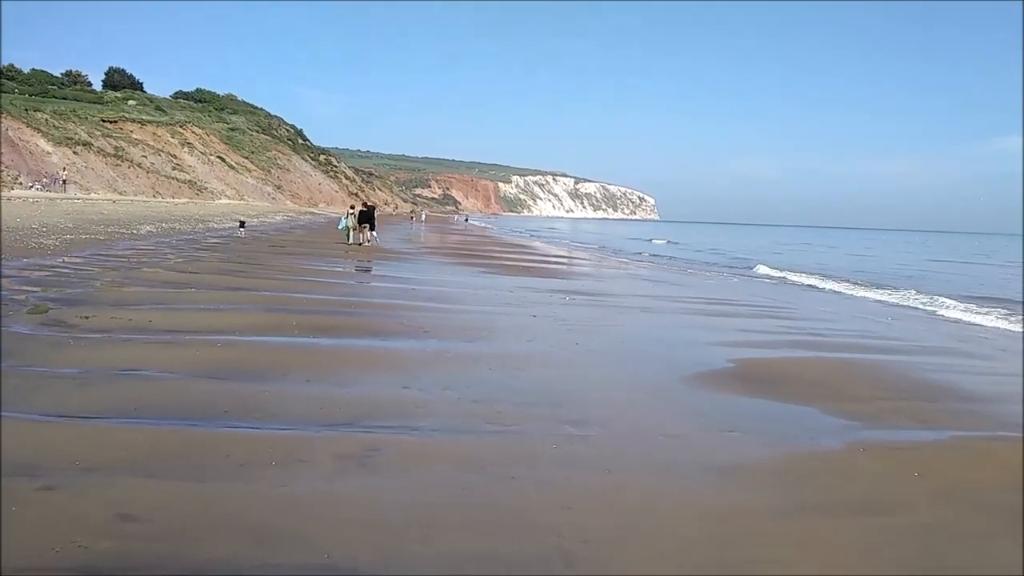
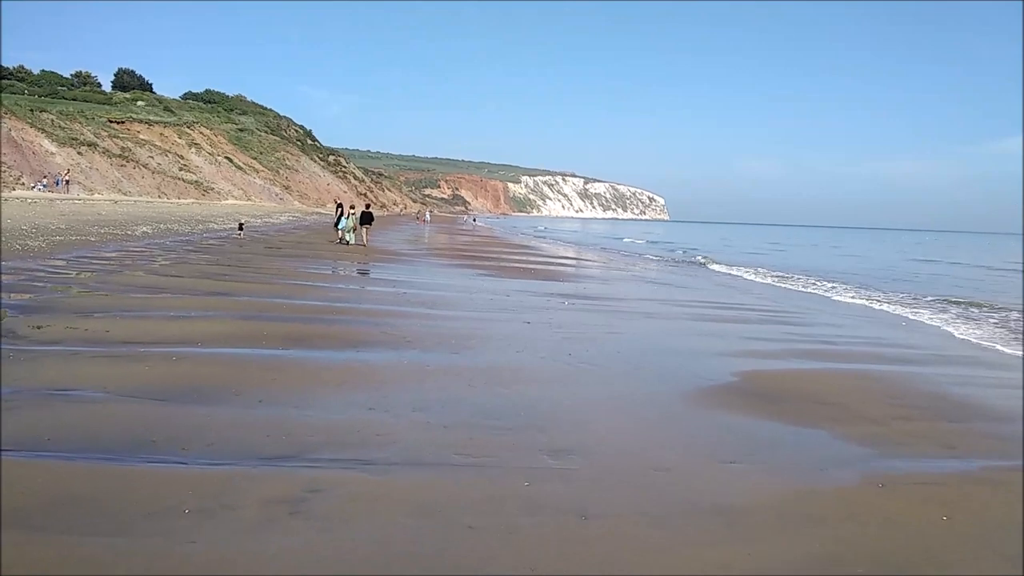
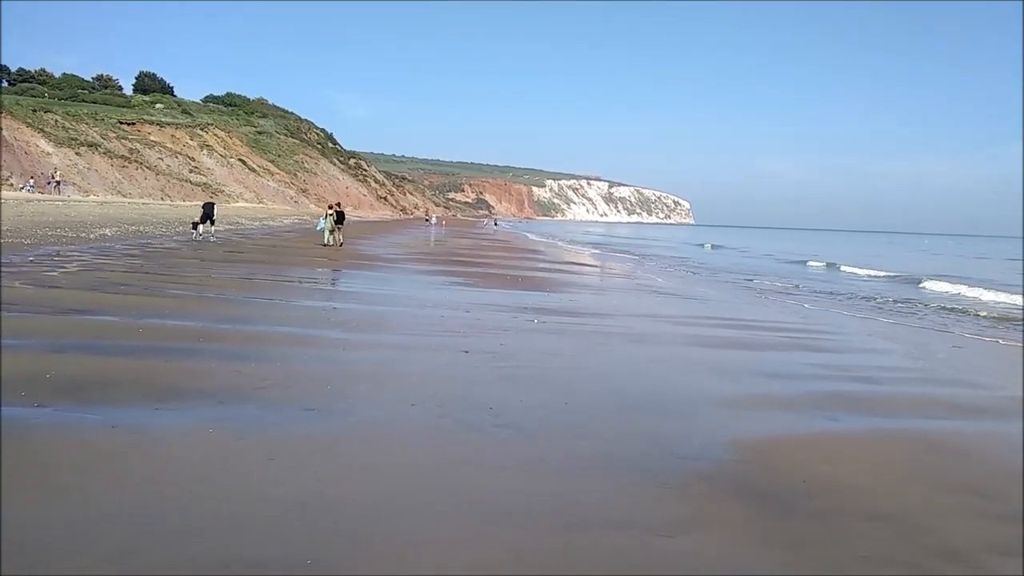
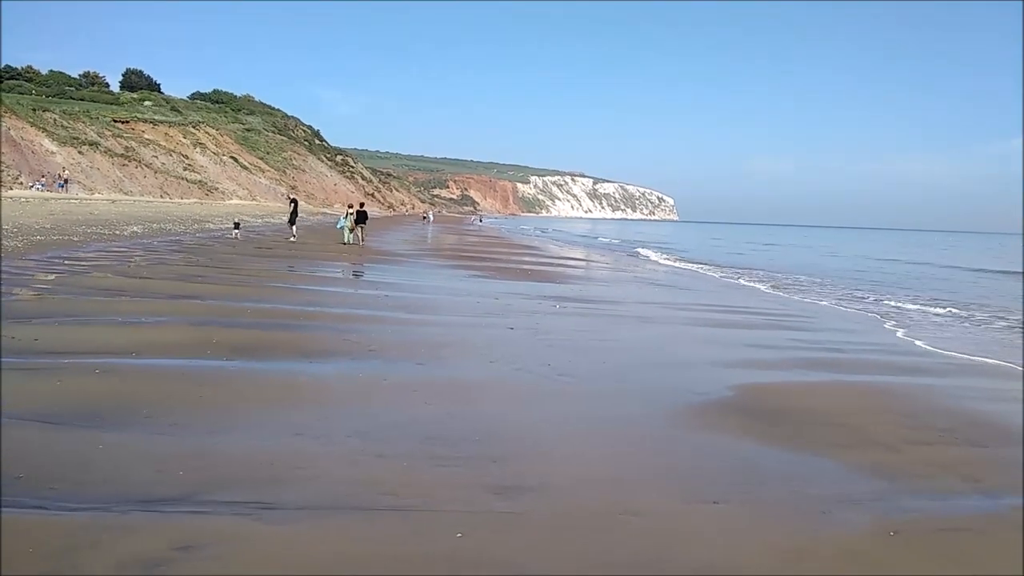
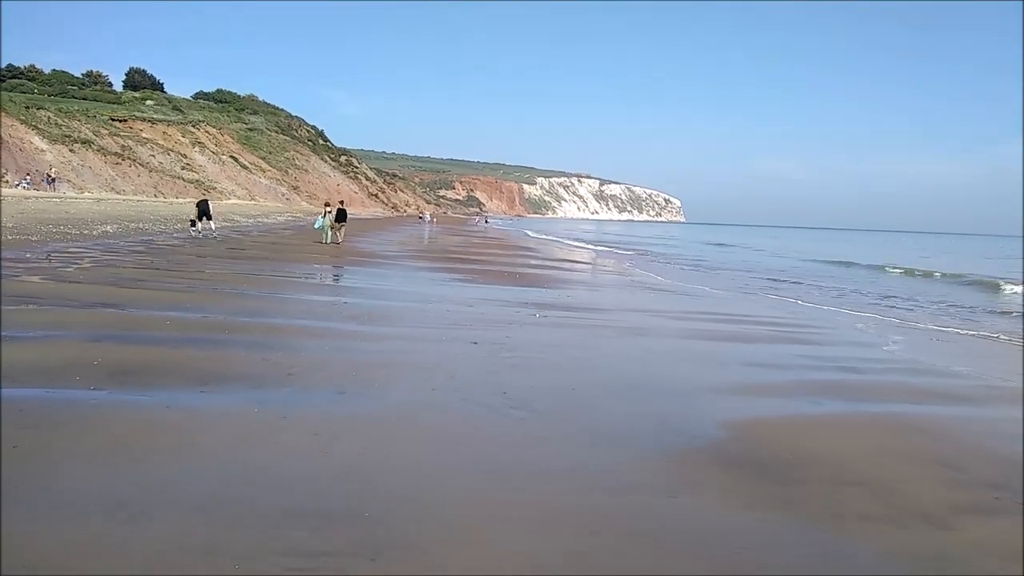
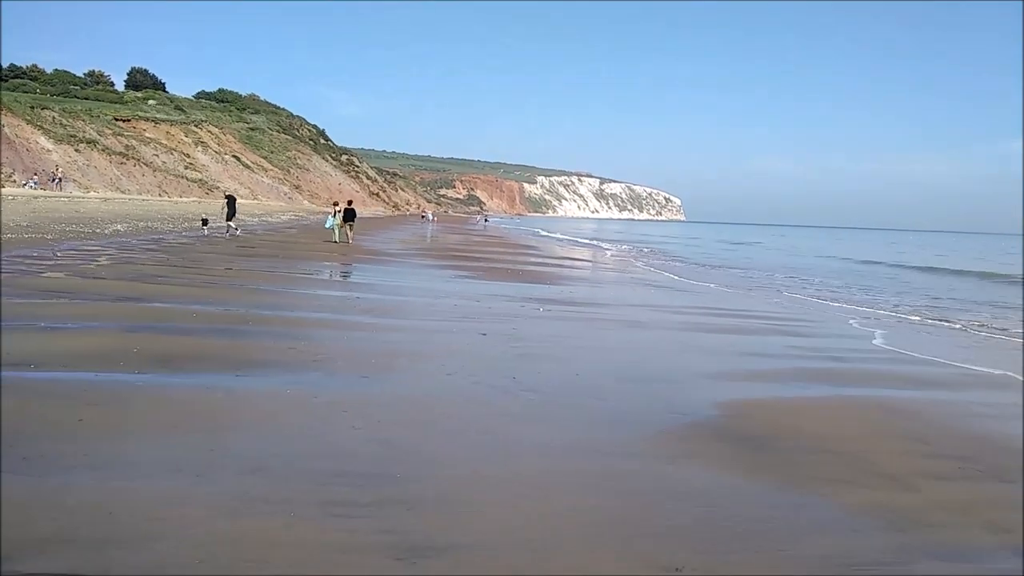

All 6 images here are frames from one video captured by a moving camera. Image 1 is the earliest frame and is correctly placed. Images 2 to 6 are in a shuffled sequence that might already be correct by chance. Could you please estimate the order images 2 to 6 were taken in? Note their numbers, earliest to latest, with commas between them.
2, 4, 6, 5, 3
